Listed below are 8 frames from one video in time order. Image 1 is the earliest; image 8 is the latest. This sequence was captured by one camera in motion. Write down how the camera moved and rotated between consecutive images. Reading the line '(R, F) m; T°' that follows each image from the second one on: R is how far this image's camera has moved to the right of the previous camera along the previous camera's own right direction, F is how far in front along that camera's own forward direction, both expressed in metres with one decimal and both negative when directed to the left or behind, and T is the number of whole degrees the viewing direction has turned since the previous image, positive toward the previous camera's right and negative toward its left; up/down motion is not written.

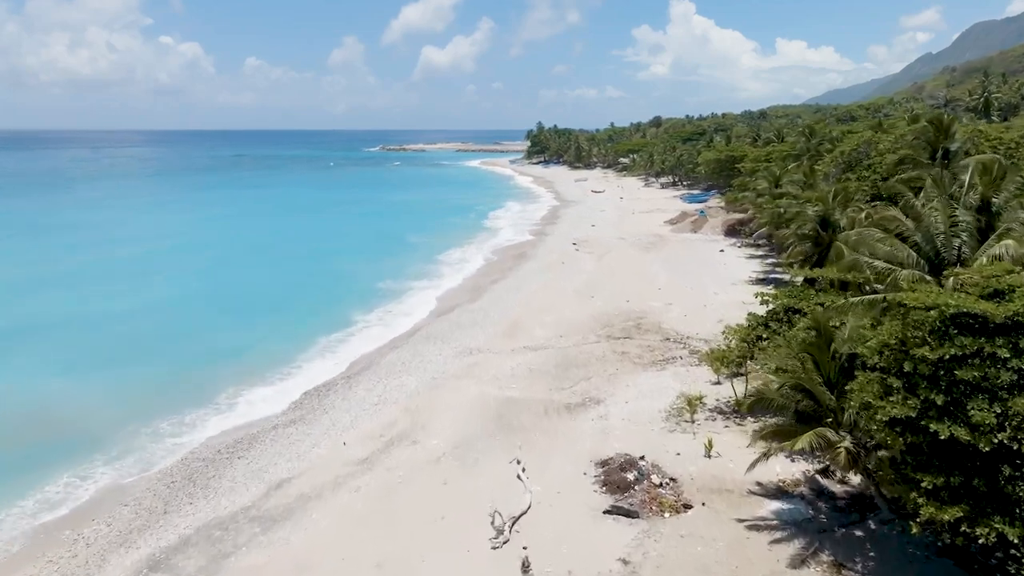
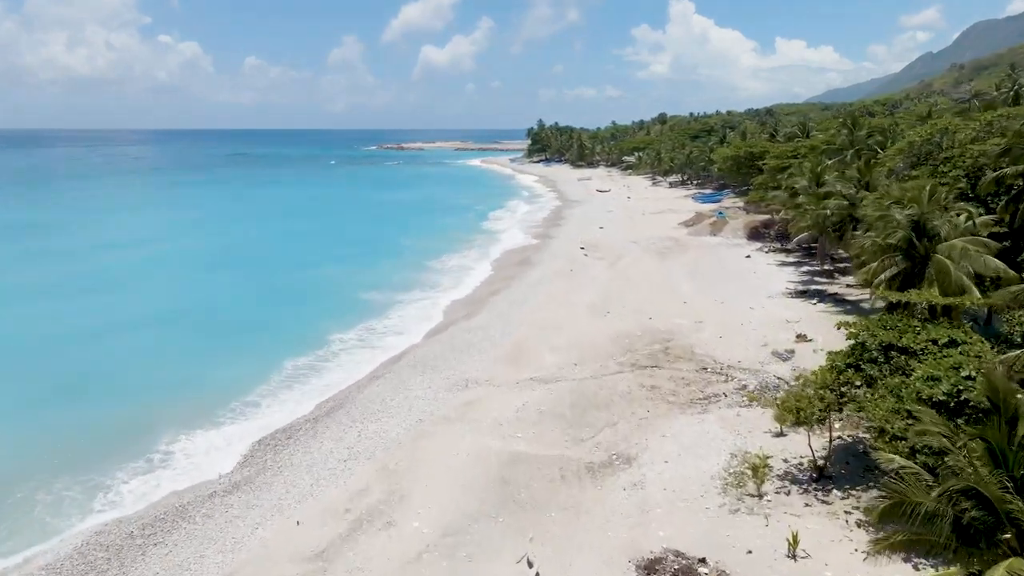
(-0.1, +3.9) m; 0°
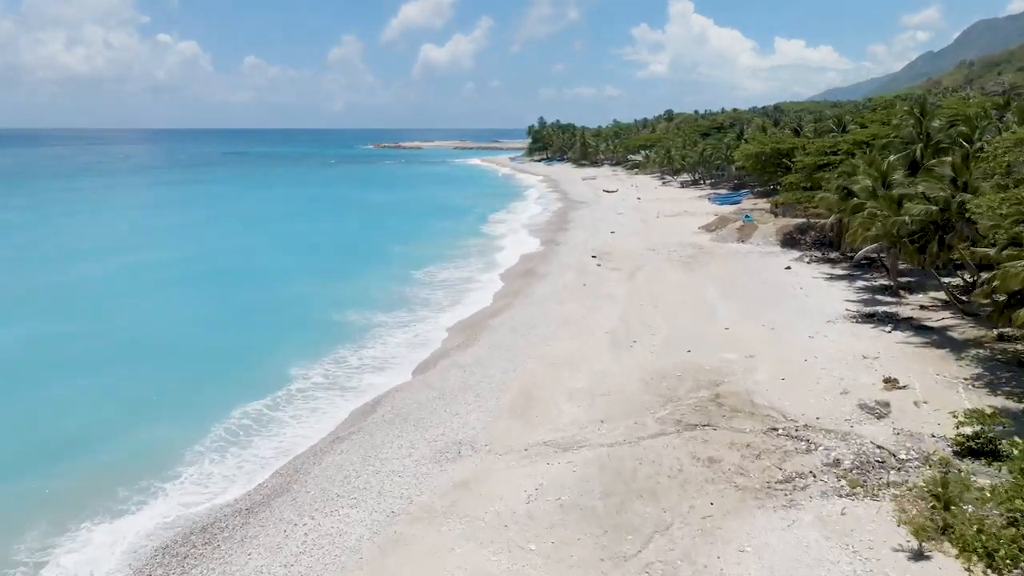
(-0.2, +4.6) m; 0°
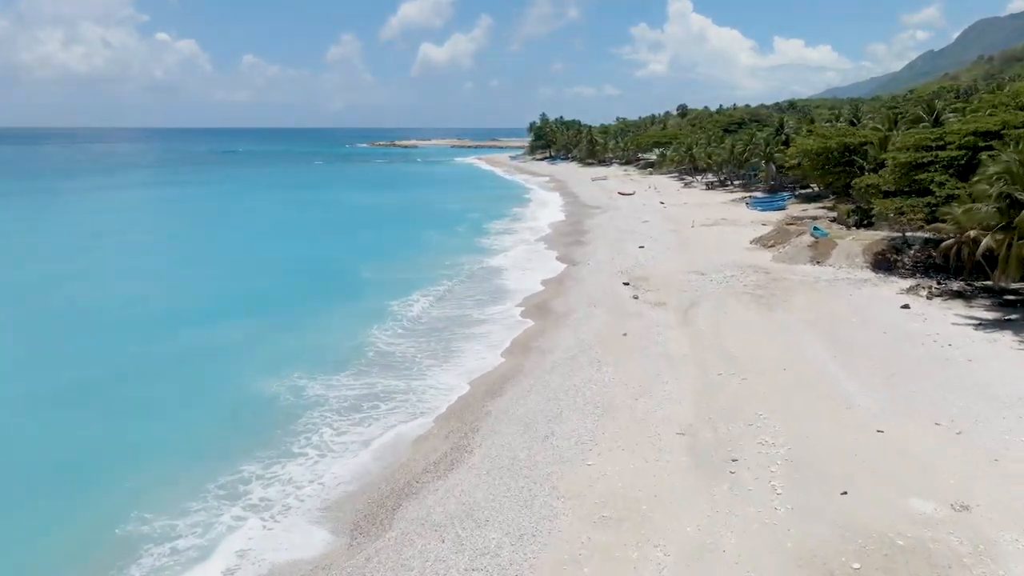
(-0.3, +8.5) m; 0°
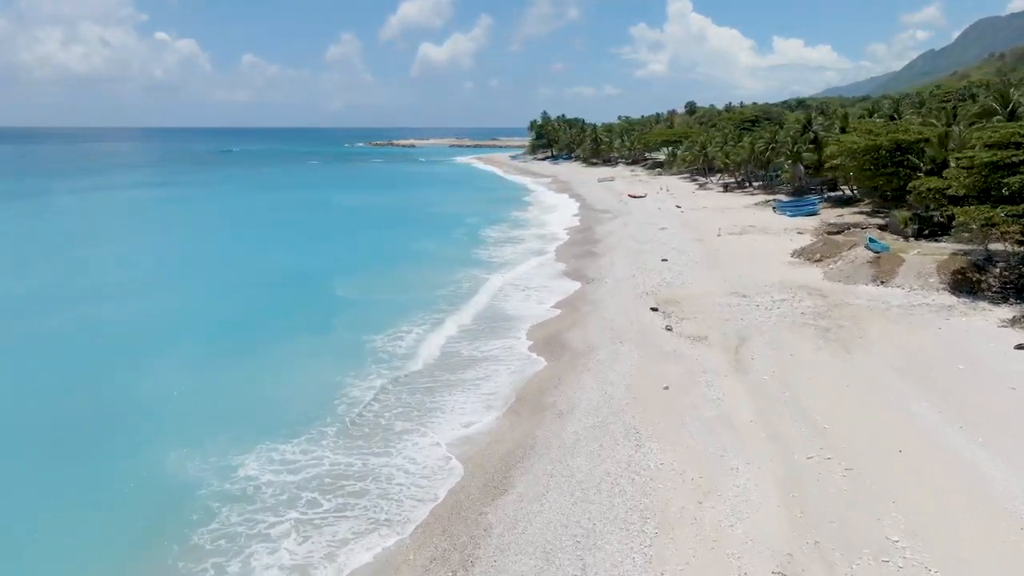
(-0.2, +4.6) m; 0°
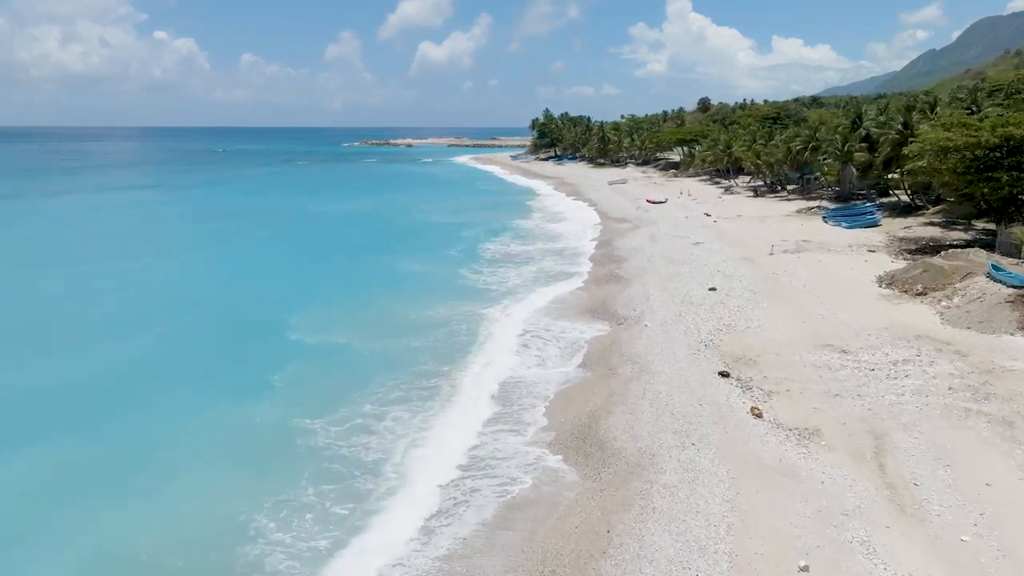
(-0.3, +6.6) m; 0°
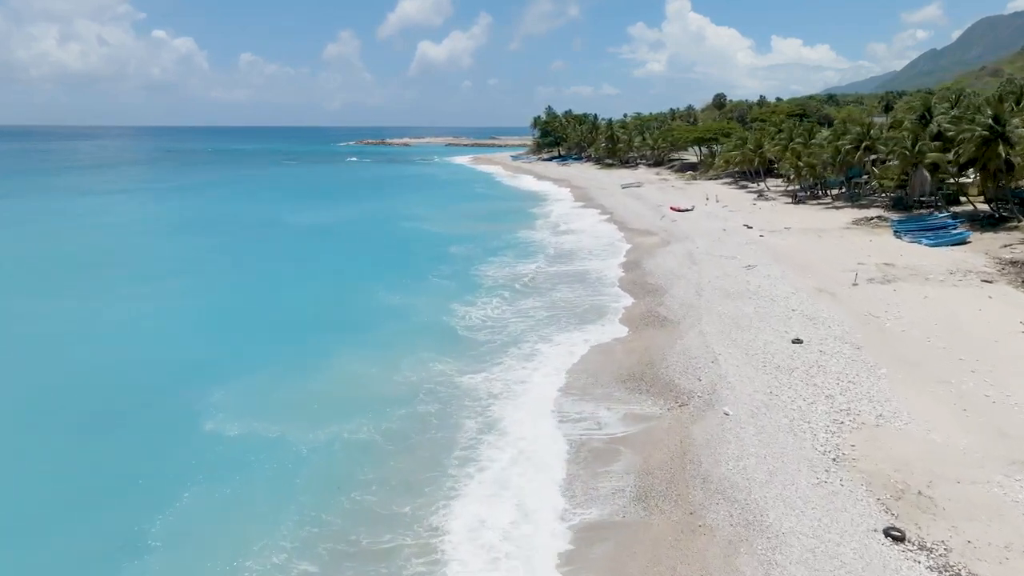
(-0.3, +6.7) m; 0°
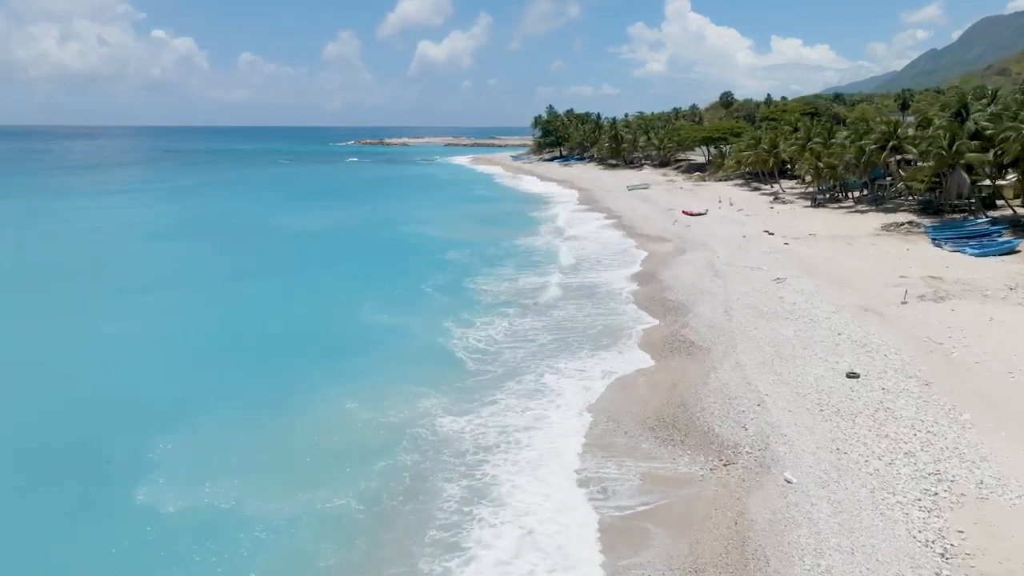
(-0.1, +2.7) m; 0°
